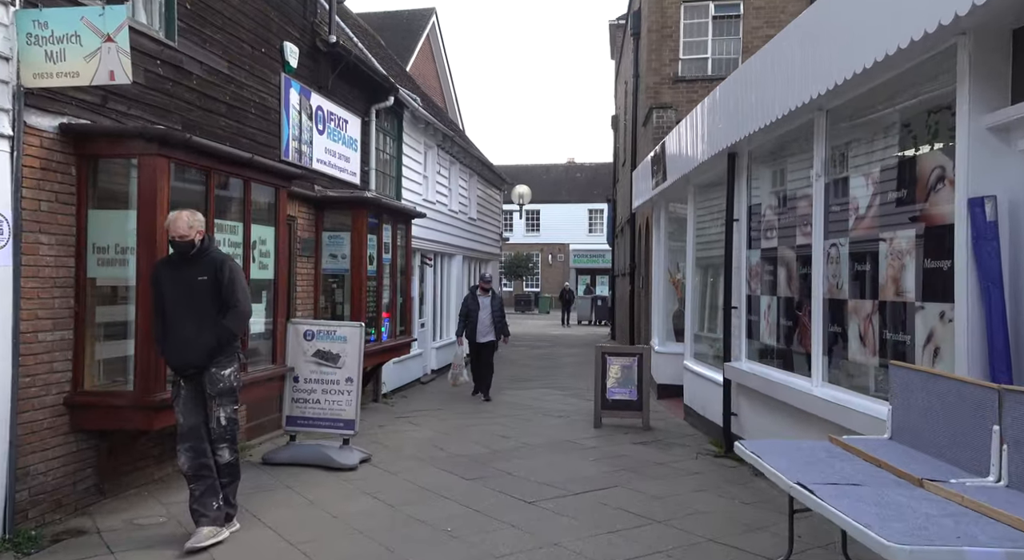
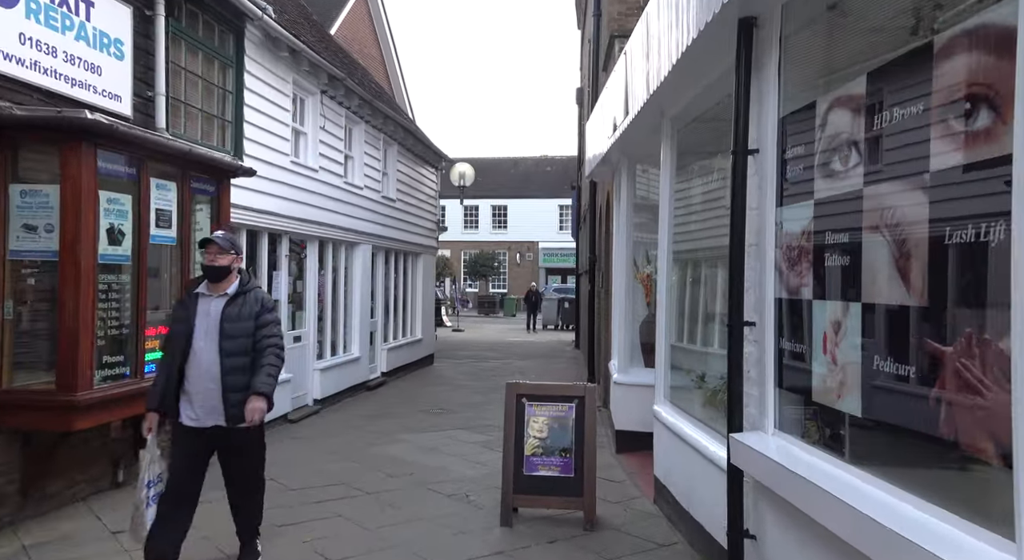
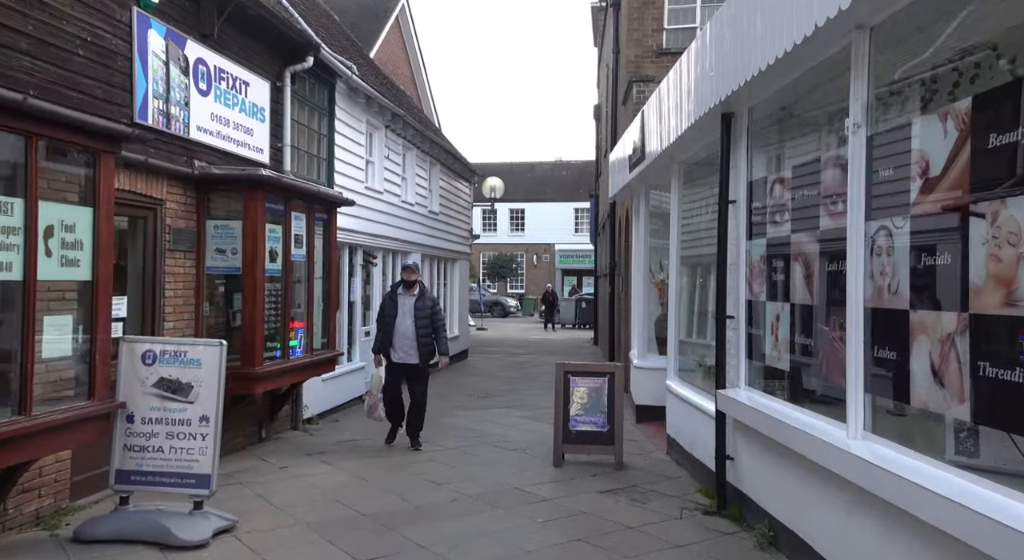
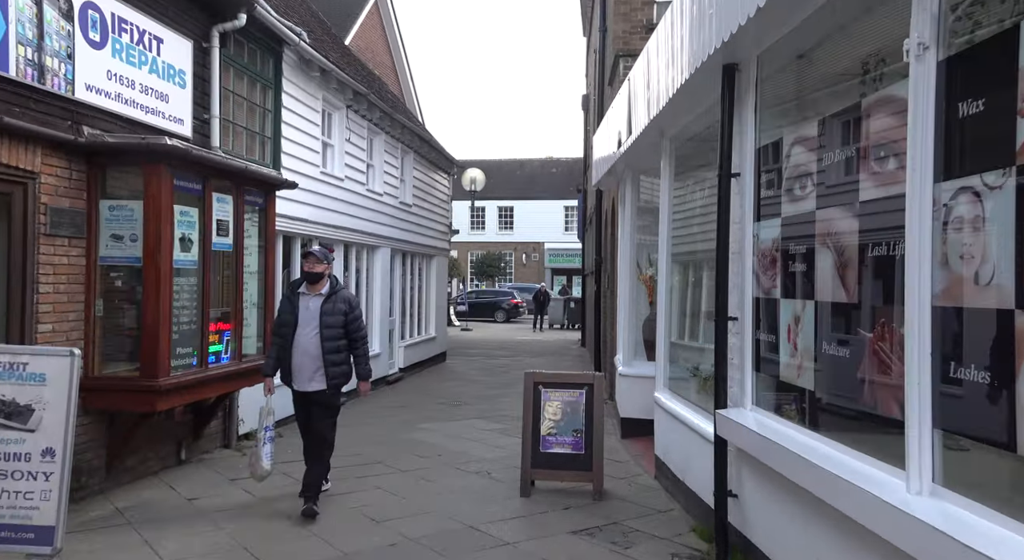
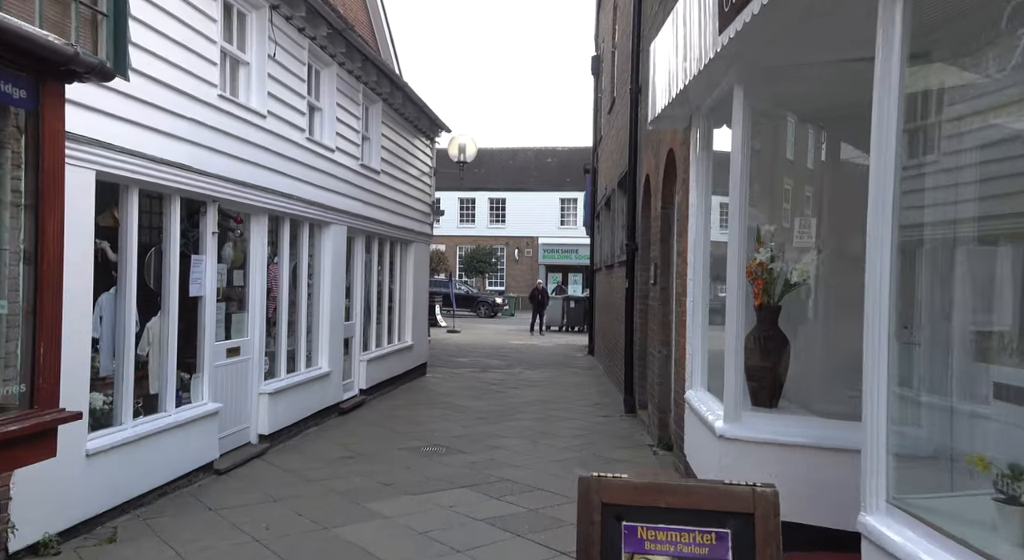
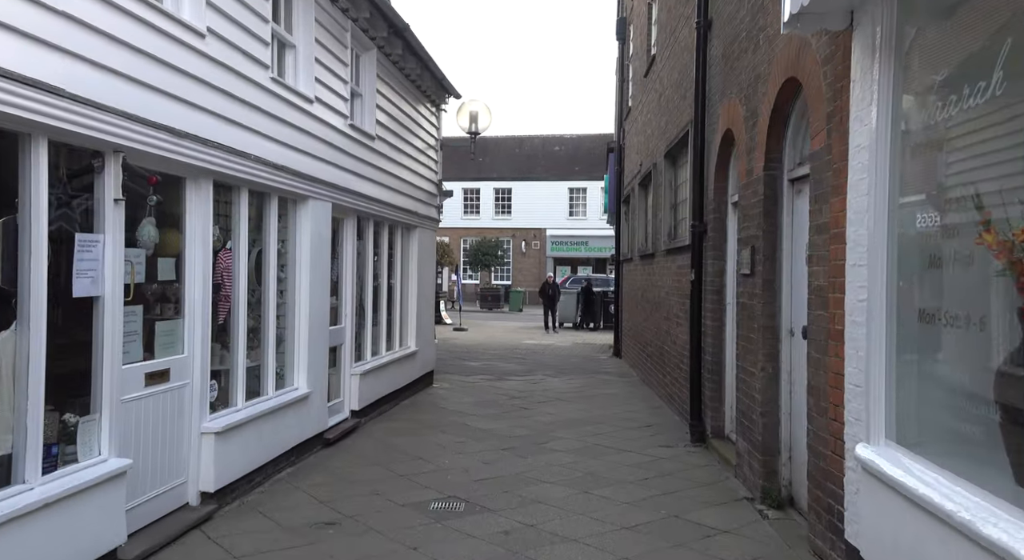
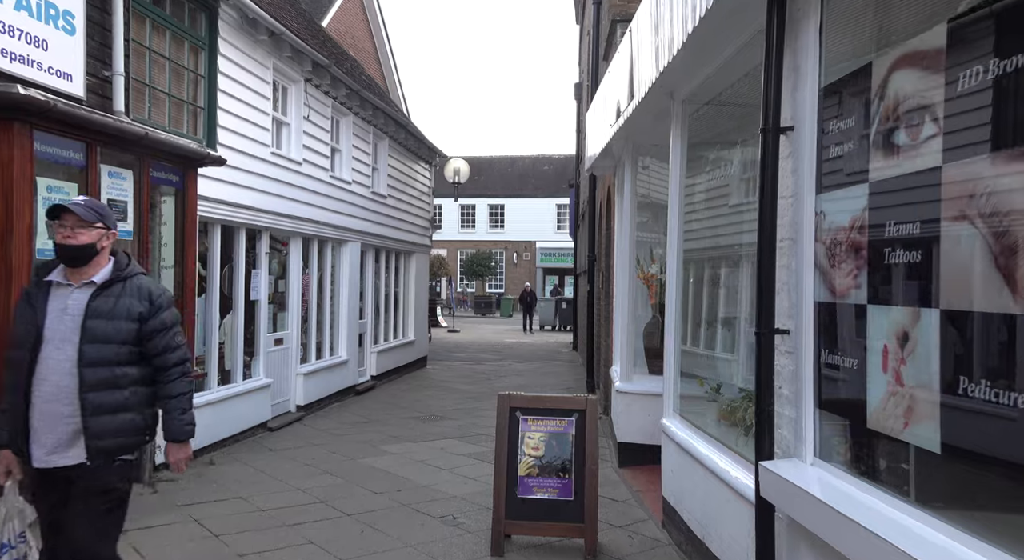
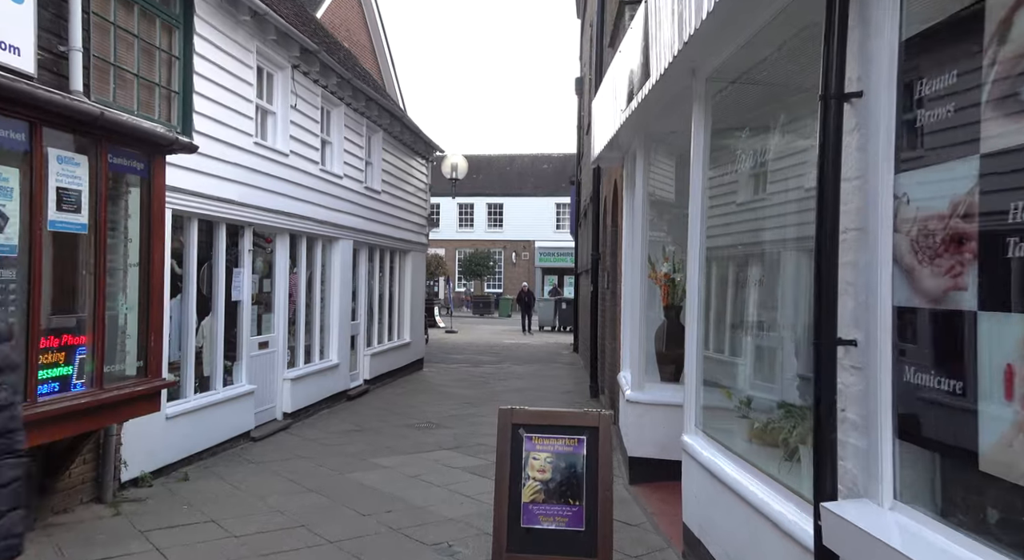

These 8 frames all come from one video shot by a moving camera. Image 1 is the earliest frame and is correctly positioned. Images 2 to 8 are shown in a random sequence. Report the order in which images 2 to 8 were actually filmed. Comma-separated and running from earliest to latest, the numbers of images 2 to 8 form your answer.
3, 4, 2, 7, 8, 5, 6
